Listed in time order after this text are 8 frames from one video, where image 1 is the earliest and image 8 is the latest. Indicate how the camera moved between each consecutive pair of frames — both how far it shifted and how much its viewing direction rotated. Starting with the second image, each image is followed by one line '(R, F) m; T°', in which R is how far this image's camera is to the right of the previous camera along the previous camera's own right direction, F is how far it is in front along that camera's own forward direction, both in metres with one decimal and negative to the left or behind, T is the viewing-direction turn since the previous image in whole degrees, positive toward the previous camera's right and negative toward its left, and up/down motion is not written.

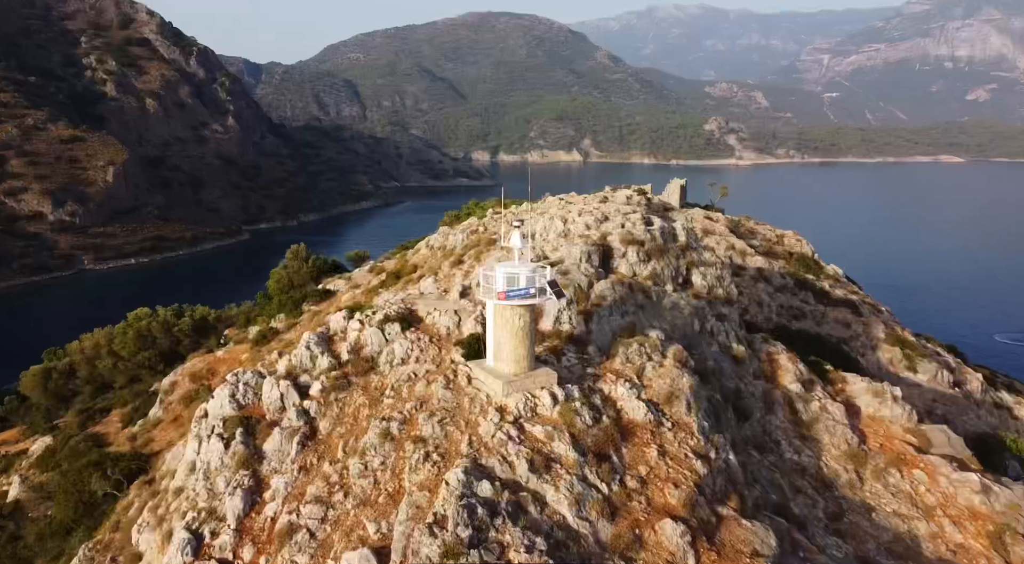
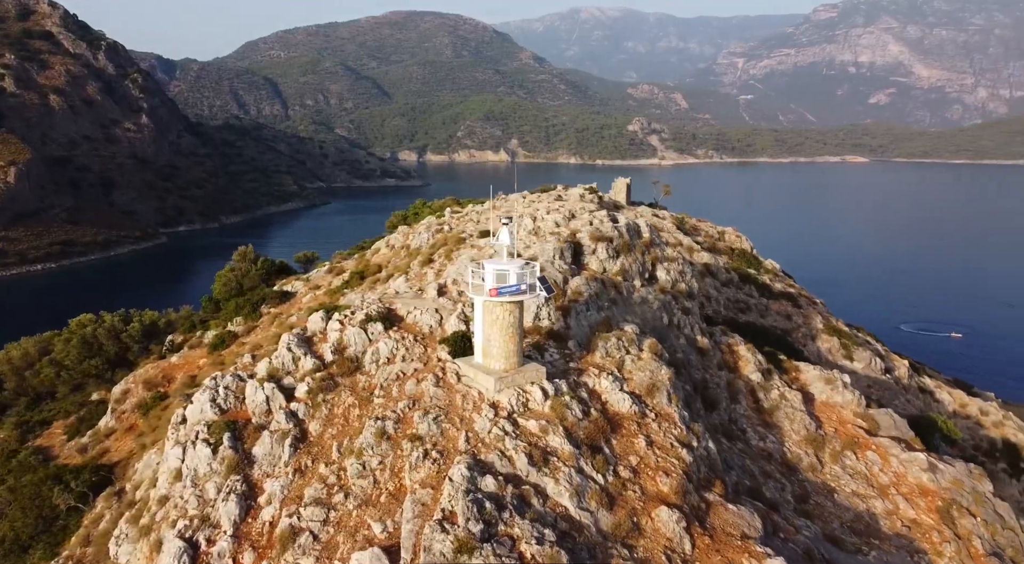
(-1.1, 0.0) m; +5°
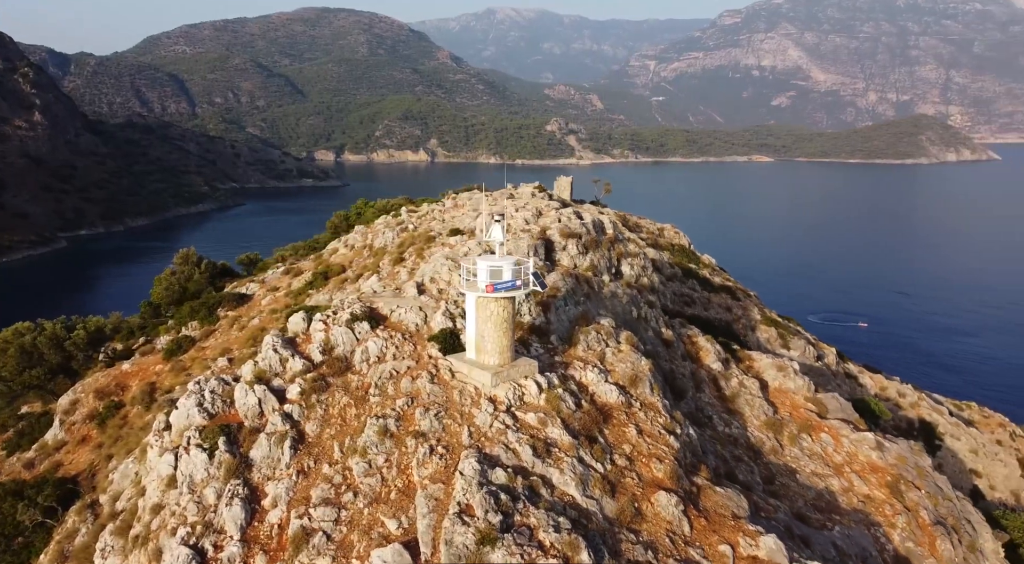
(-1.3, -0.1) m; +5°
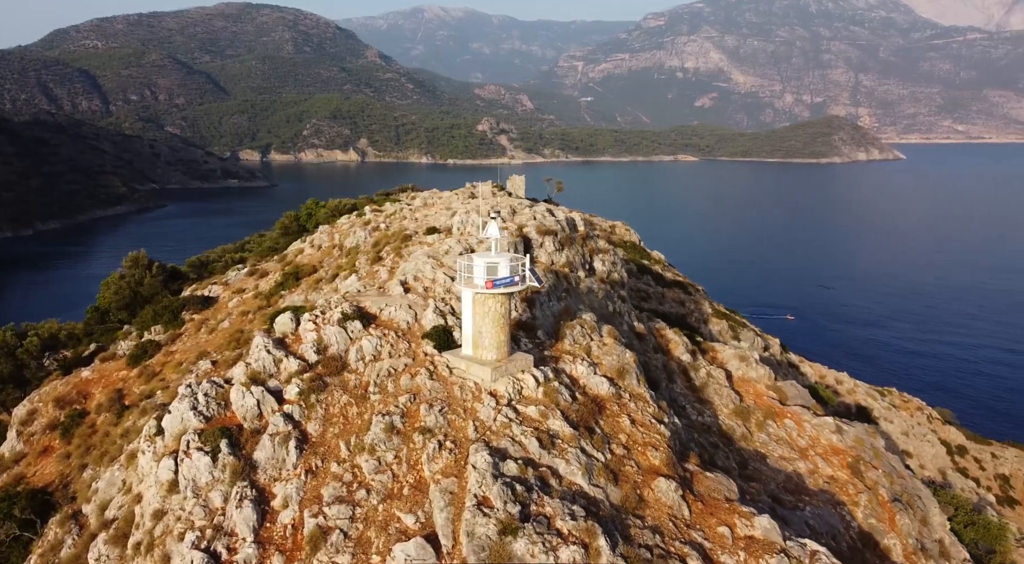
(-1.2, -0.2) m; +4°
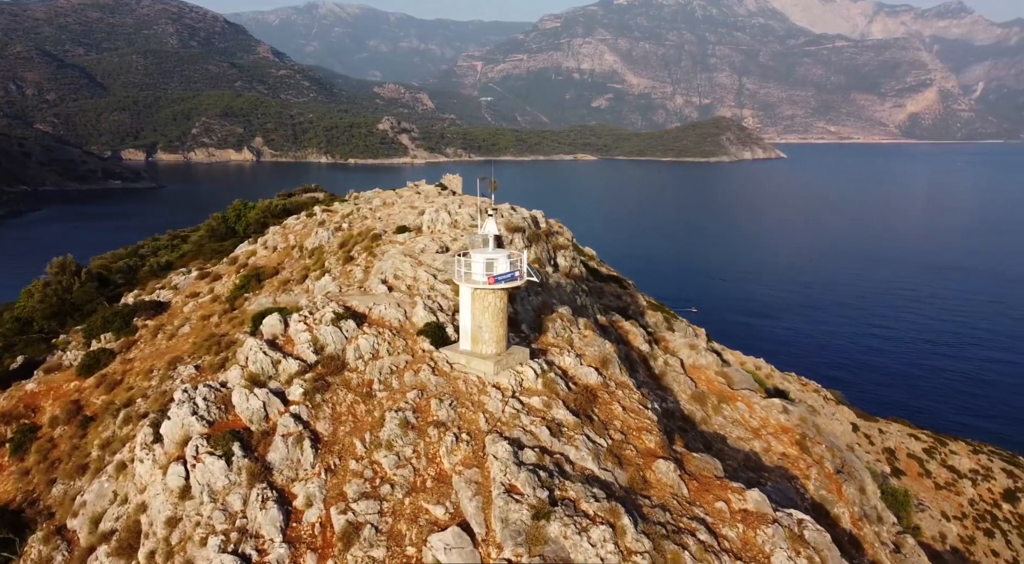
(-1.8, -0.3) m; +6°
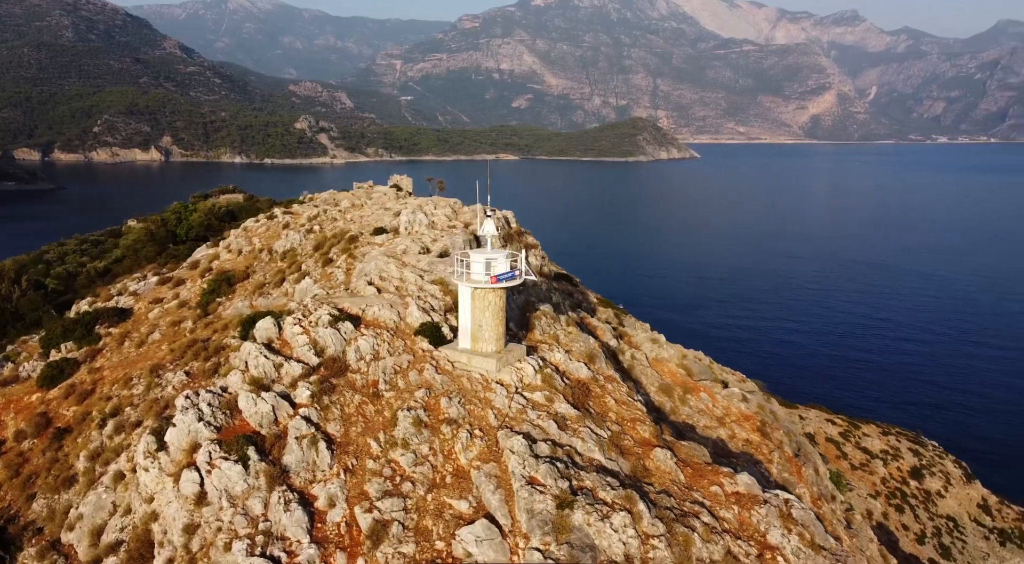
(-1.4, -0.4) m; +5°
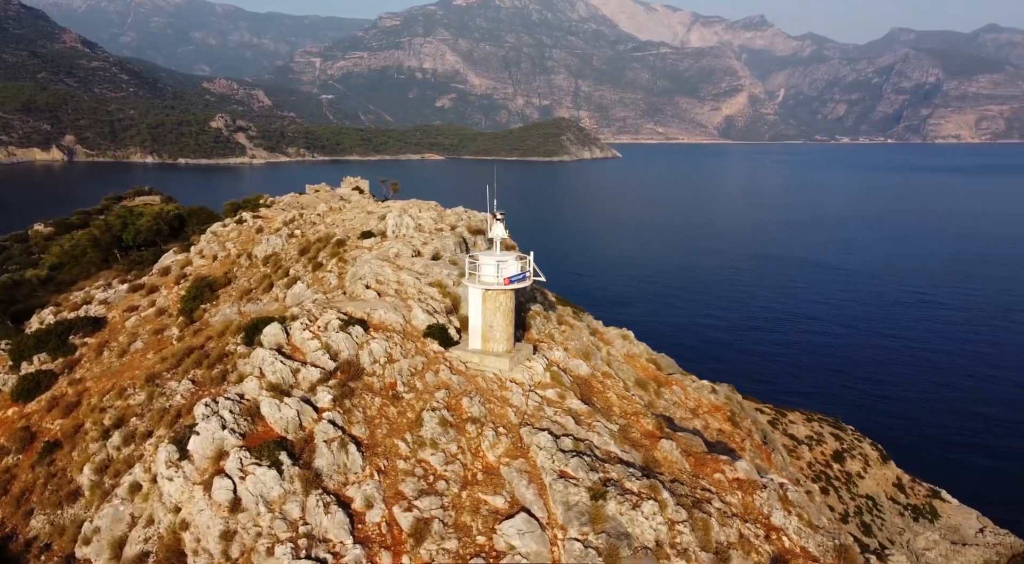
(-1.6, -0.4) m; +4°
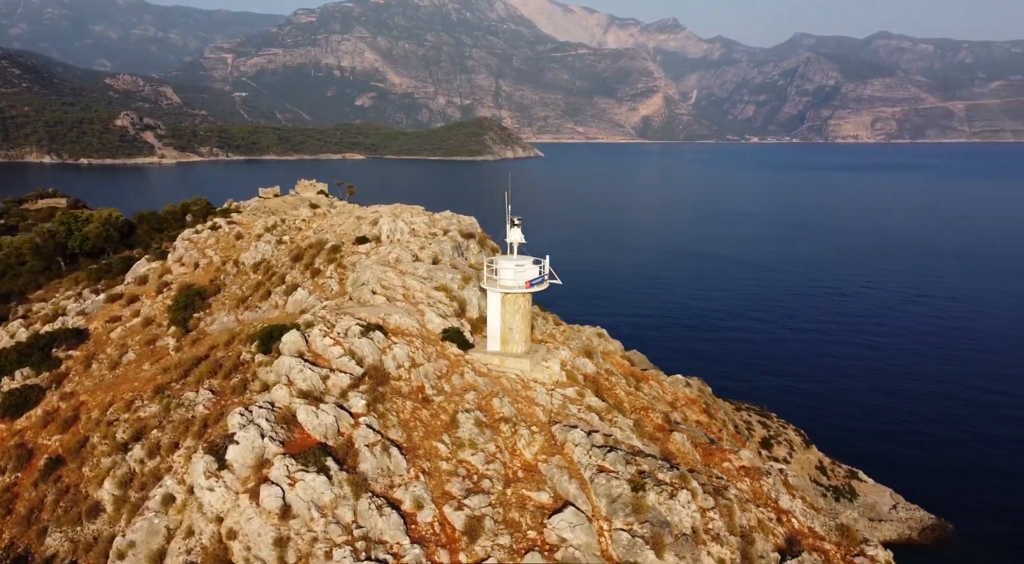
(-1.8, -0.5) m; +4°
